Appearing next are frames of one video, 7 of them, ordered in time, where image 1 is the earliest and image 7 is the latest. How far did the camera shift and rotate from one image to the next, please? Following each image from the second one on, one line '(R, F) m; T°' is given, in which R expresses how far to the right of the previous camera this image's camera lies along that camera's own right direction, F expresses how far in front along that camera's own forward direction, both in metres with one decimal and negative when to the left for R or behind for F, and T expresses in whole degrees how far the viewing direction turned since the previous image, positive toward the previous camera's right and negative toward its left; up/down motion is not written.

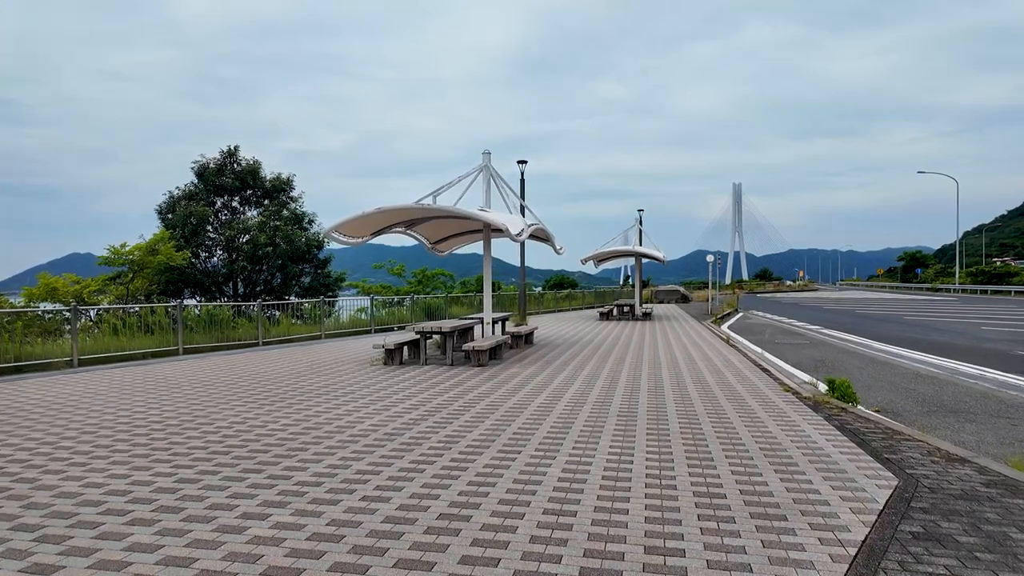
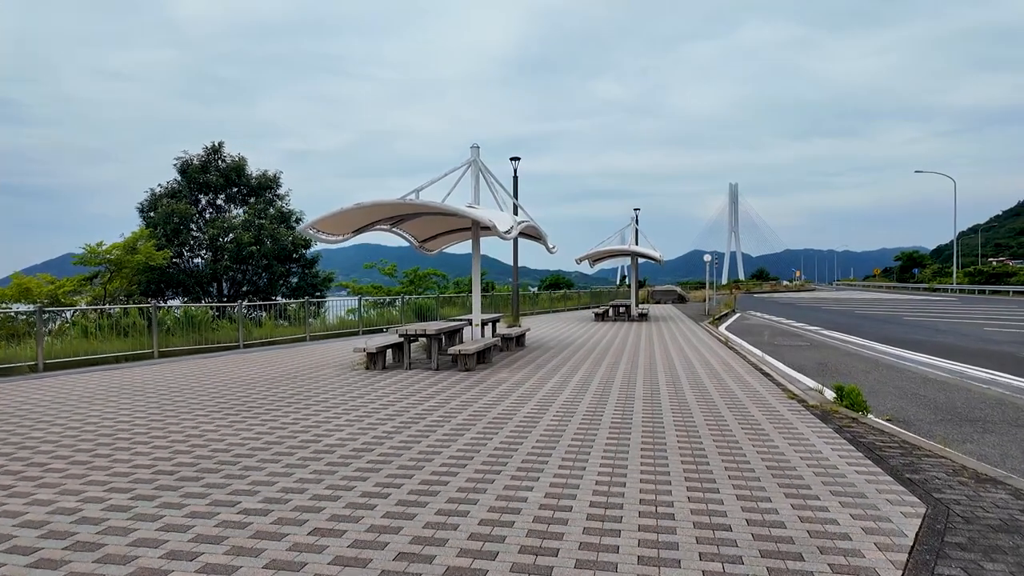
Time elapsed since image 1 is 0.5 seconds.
(+0.1, +0.1) m; 0°
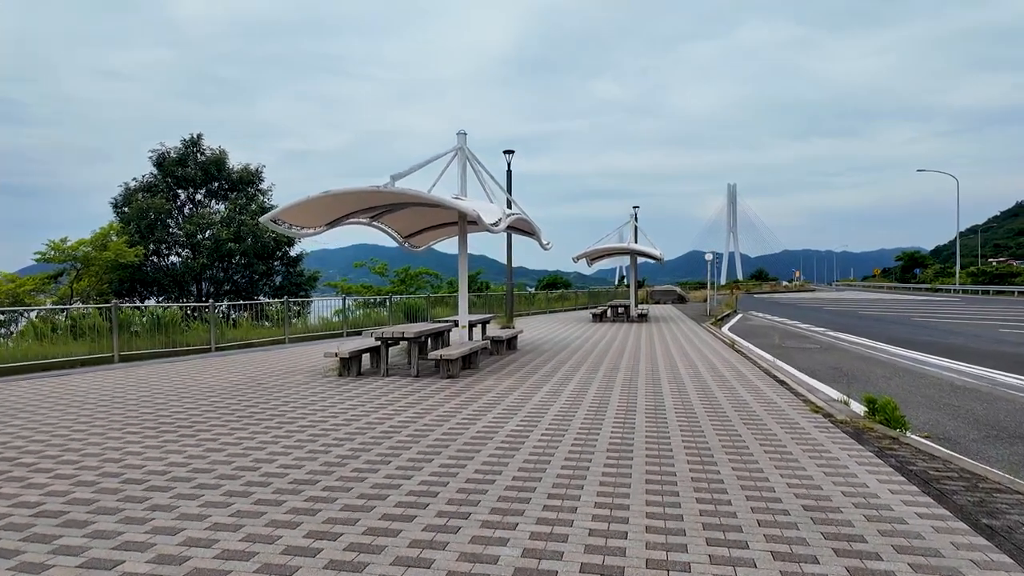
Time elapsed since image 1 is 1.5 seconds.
(+0.1, +0.4) m; 0°
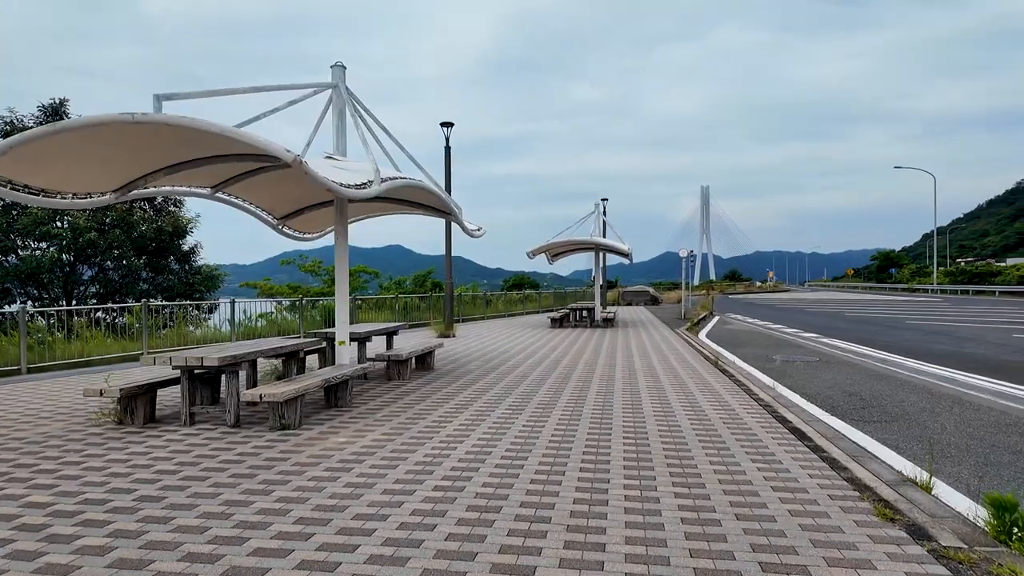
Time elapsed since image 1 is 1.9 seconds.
(+0.4, +1.4) m; +2°
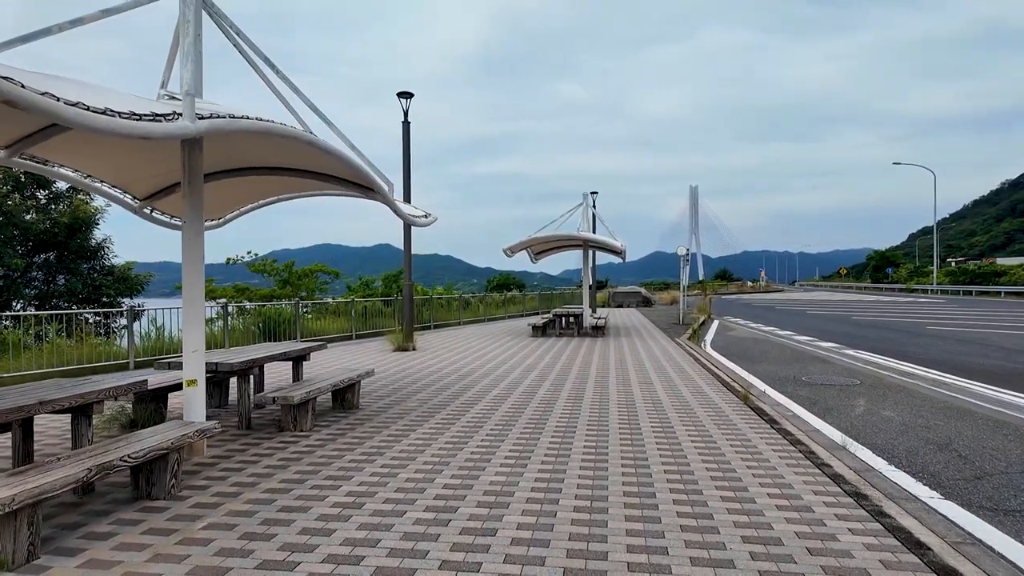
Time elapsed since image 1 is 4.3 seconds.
(+0.2, +1.2) m; +1°
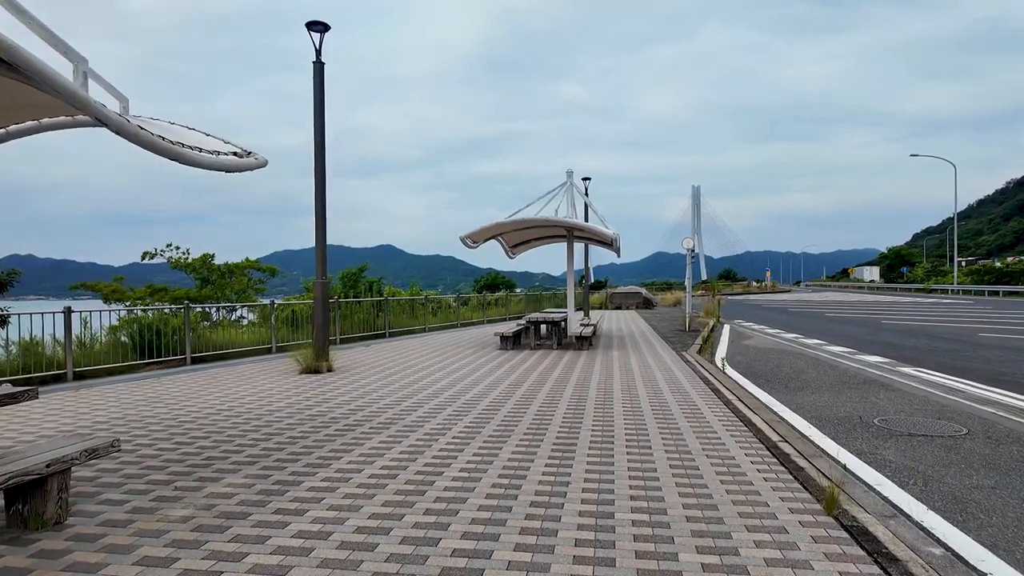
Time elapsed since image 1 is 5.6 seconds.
(+0.4, +1.6) m; 0°
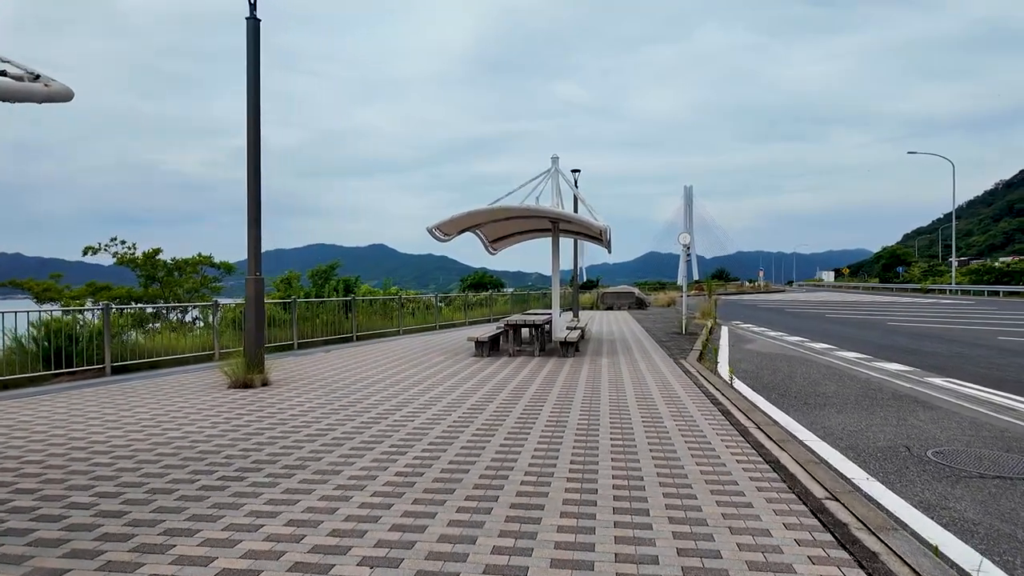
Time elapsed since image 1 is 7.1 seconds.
(+0.1, +0.7) m; +1°
